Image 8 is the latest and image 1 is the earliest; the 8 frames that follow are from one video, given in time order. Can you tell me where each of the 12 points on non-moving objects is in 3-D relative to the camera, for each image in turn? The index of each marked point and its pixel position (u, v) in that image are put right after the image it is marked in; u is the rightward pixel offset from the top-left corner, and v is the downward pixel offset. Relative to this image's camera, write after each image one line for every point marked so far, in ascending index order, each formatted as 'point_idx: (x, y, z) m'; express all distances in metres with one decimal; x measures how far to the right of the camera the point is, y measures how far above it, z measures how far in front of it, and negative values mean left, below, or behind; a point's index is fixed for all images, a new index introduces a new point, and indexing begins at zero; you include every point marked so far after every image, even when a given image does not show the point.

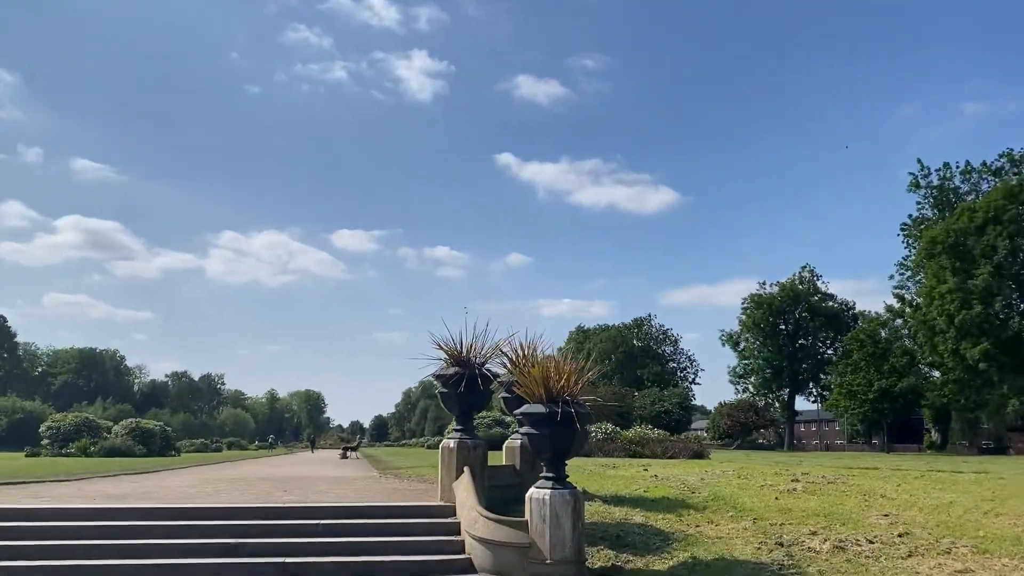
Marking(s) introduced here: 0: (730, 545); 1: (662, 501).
0: (+3.3, -3.9, +13.1) m
1: (+2.7, -3.9, +16.0) m
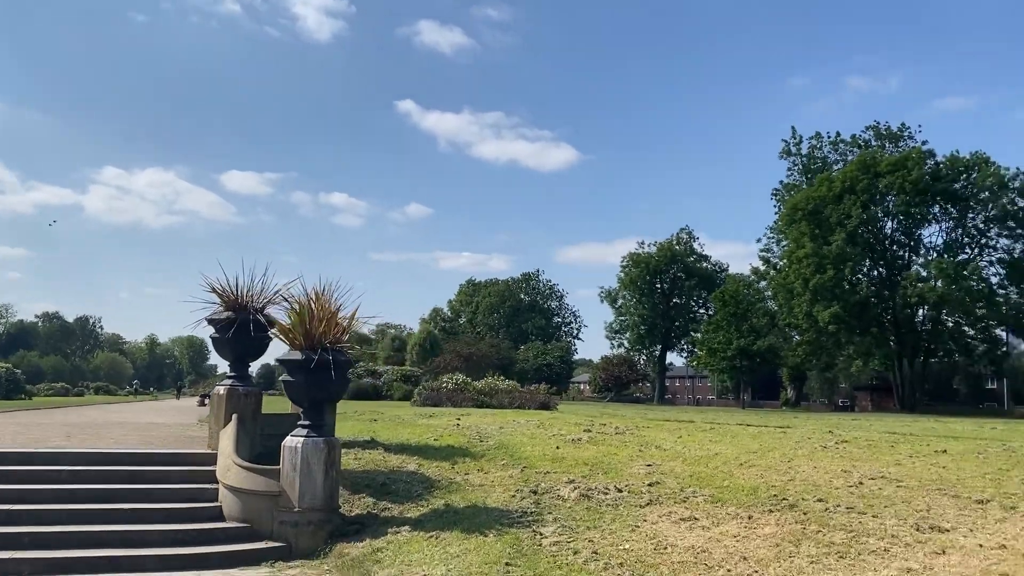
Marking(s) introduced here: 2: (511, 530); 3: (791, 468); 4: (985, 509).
0: (-0.4, -3.2, +13.2) m
1: (-1.3, -3.0, +16.1) m
2: (0.0, -3.2, +11.3) m
3: (+4.6, -3.0, +14.4) m
4: (+6.3, -2.9, +11.5) m
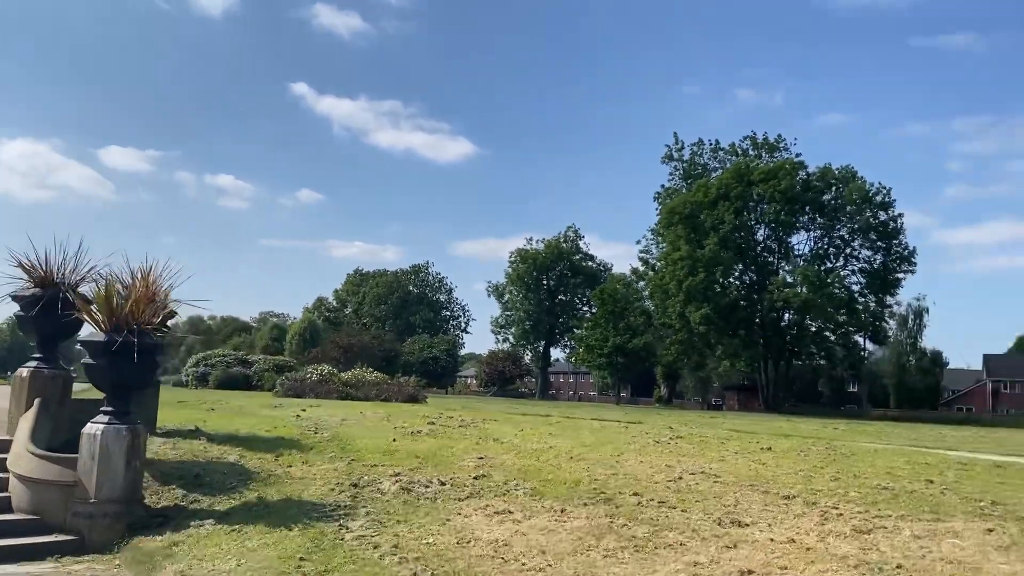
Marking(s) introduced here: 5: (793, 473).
0: (-3.1, -2.9, +12.8) m
1: (-4.3, -2.7, +15.5) m
2: (-2.4, -3.0, +10.9) m
3: (+1.8, -2.9, +14.5) m
4: (+3.8, -3.0, +11.9) m
5: (+4.6, -3.0, +14.1) m
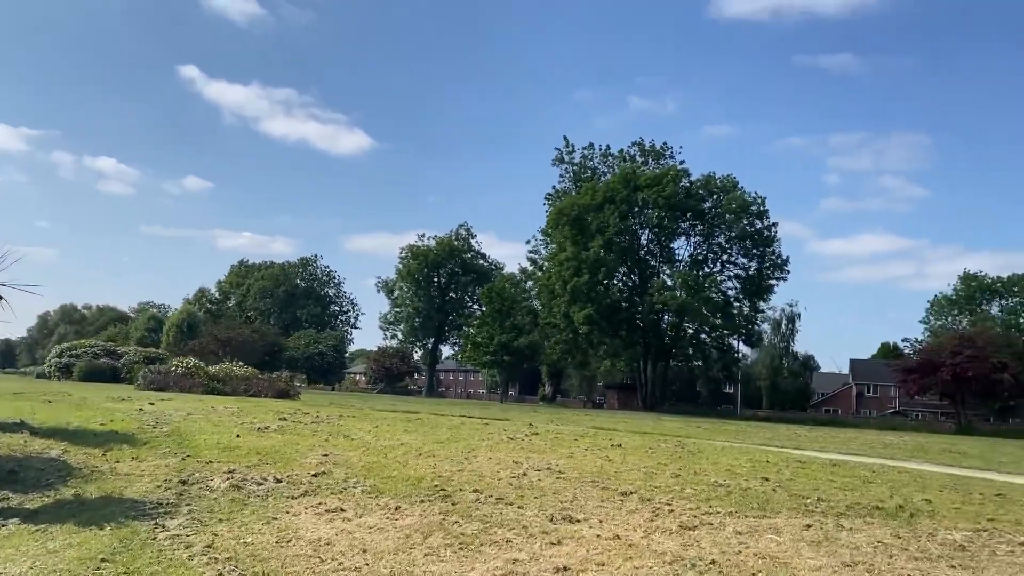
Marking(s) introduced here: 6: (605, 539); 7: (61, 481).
0: (-5.4, -2.7, +12.1) m
1: (-6.9, -2.5, +14.6) m
2: (-4.5, -2.8, +10.2) m
3: (-0.8, -2.8, +14.4) m
4: (+1.6, -3.0, +12.1) m
5: (+2.1, -3.0, +14.3) m
6: (+1.1, -2.9, +10.0) m
7: (-6.3, -2.7, +12.1) m
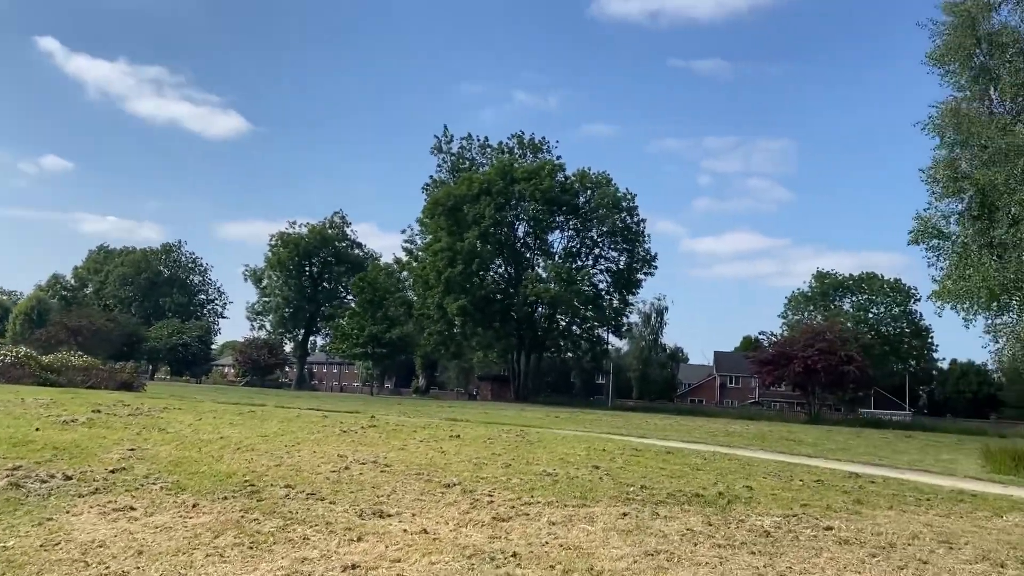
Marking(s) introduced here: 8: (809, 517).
0: (-7.8, -2.4, +10.8) m
1: (-9.6, -2.1, +13.1) m
2: (-6.7, -2.5, +9.0) m
3: (-3.5, -2.6, +13.7) m
4: (-0.9, -2.8, +11.7) m
5: (-0.7, -2.8, +13.9) m
6: (-1.1, -2.7, +9.6) m
7: (-8.7, -2.4, +10.7) m
8: (+4.0, -3.1, +11.6) m
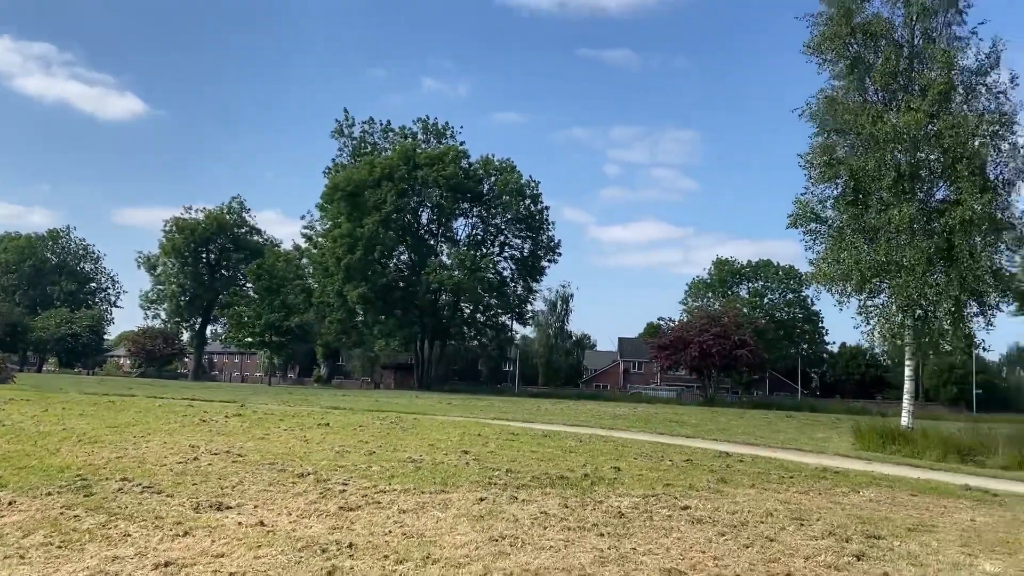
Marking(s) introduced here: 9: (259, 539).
0: (-9.5, -2.2, +9.5) m
1: (-11.6, -1.9, +11.6) m
2: (-8.2, -2.3, +7.9) m
3: (-5.6, -2.3, +12.8) m
4: (-2.8, -2.5, +11.1) m
5: (-2.8, -2.5, +13.4) m
6: (-2.8, -2.5, +9.0) m
7: (-10.4, -2.2, +9.3) m
8: (+2.1, -2.8, +11.5) m
9: (-2.5, -2.5, +8.5) m
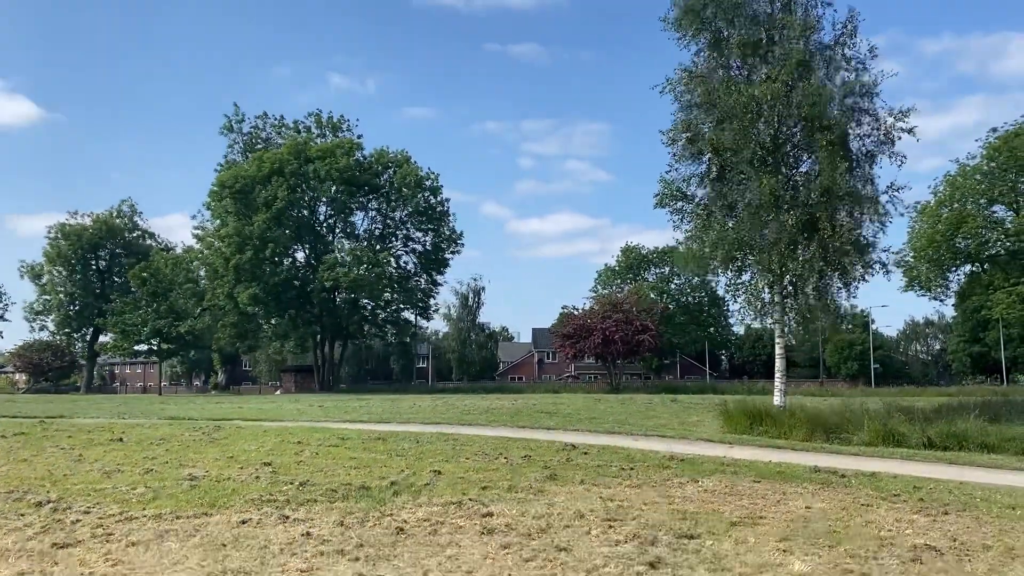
0: (-11.8, -2.4, +7.1) m
1: (-14.1, -2.1, +9.1) m
2: (-10.4, -2.5, +5.7) m
3: (-8.2, -2.4, +10.8) m
4: (-5.2, -2.4, +9.3) m
5: (-5.5, -2.4, +11.6) m
6: (-5.1, -2.4, +7.2) m
7: (-12.7, -2.4, +6.8) m
8: (-0.4, -2.5, +10.2) m
9: (-4.7, -2.4, +6.8) m
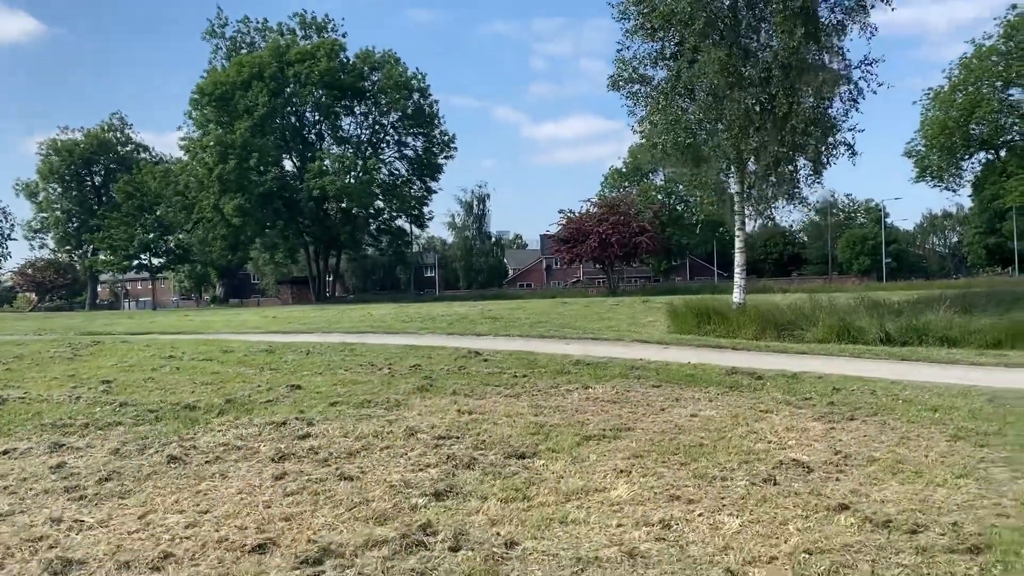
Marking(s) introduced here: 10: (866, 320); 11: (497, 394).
0: (-13.6, -1.9, +6.1) m
1: (-15.8, -1.5, +8.0) m
2: (-12.2, -2.1, +4.6) m
3: (-9.9, -1.3, +9.7) m
4: (-7.0, -1.5, +8.2) m
5: (-7.2, -1.2, +10.4) m
6: (-6.8, -1.7, +6.1) m
7: (-14.5, -1.9, +5.8) m
8: (-2.1, -1.4, +8.9) m
9: (-6.5, -1.7, +5.6) m
10: (+7.2, -0.7, +17.5) m
11: (-0.2, -1.3, +10.6) m
